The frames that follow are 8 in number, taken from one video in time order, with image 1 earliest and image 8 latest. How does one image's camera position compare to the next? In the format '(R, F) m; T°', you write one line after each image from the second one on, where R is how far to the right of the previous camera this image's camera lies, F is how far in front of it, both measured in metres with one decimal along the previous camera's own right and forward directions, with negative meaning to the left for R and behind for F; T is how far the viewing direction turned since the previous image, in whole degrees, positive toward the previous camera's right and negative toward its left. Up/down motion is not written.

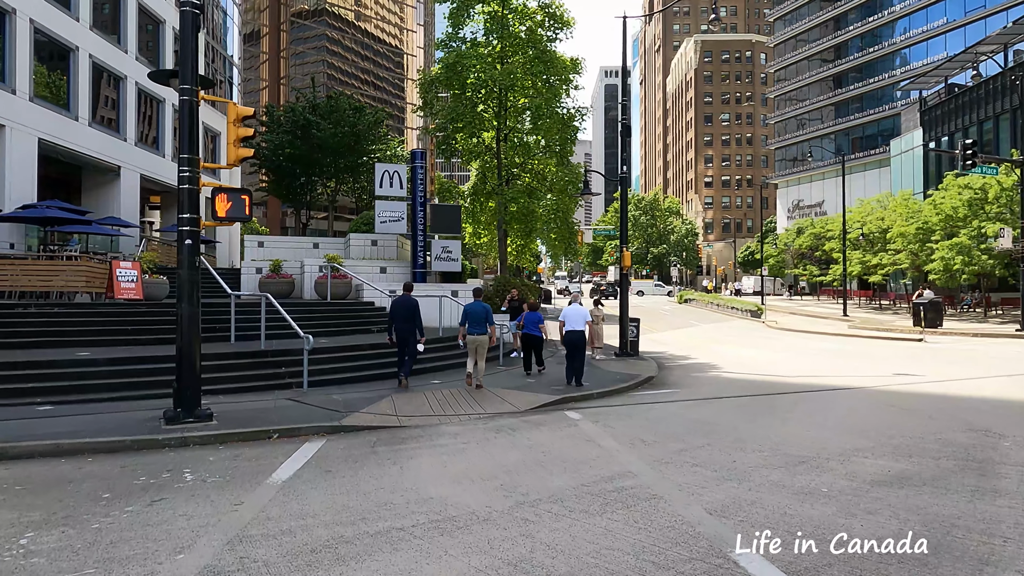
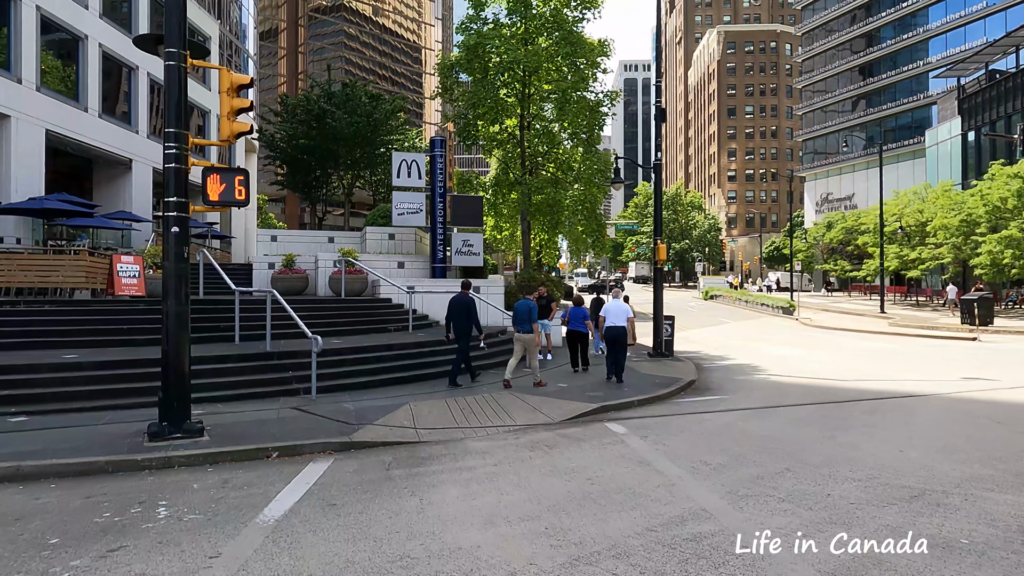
(-0.2, +1.0) m; -2°
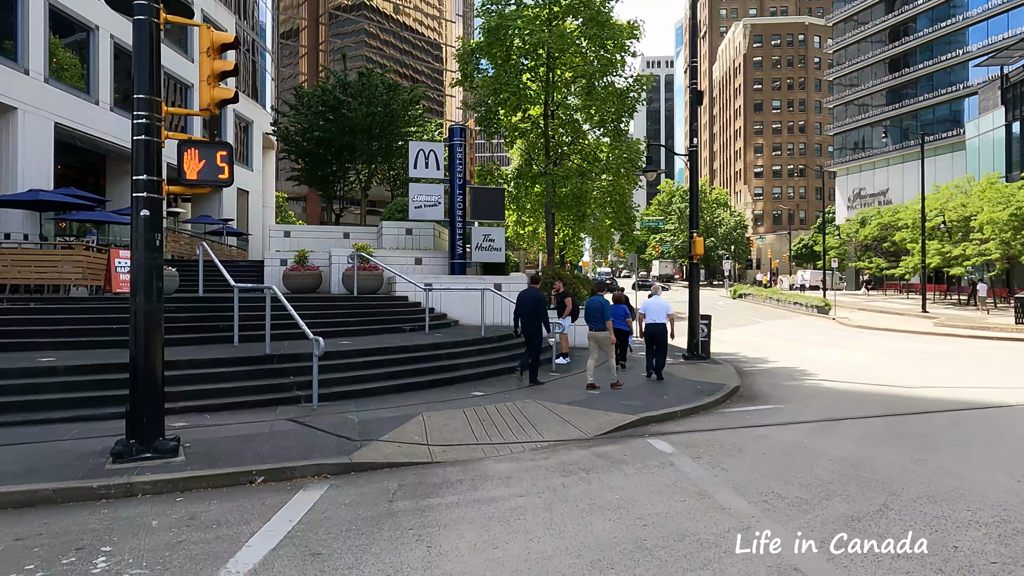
(-0.1, +1.0) m; -2°
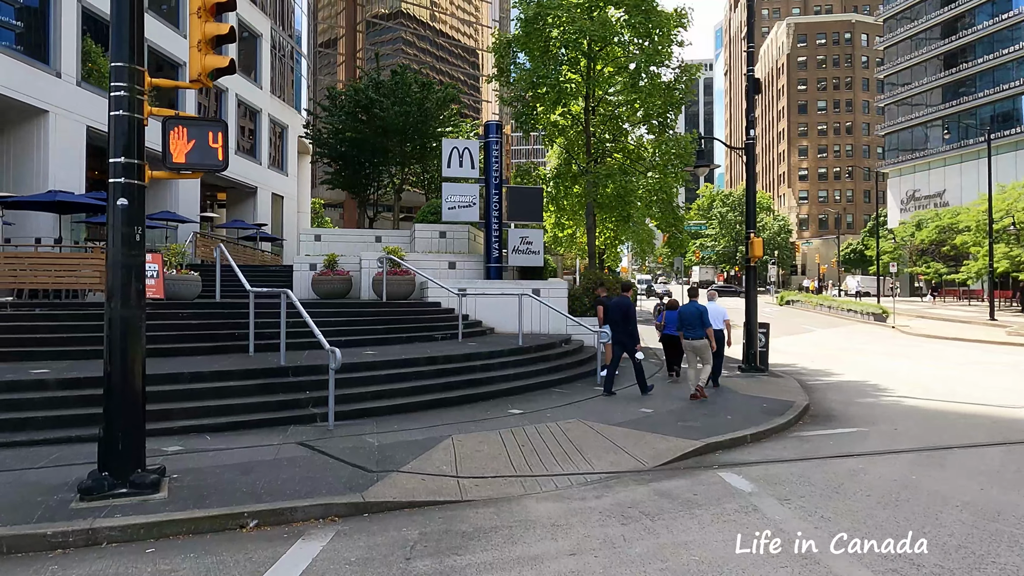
(-0.1, +1.0) m; -3°
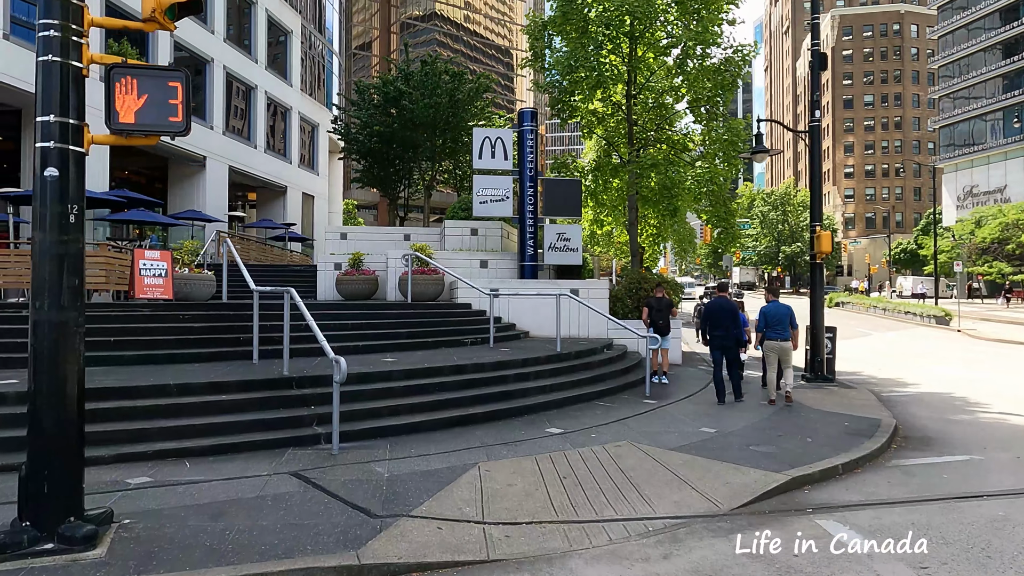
(0.0, +1.1) m; -3°
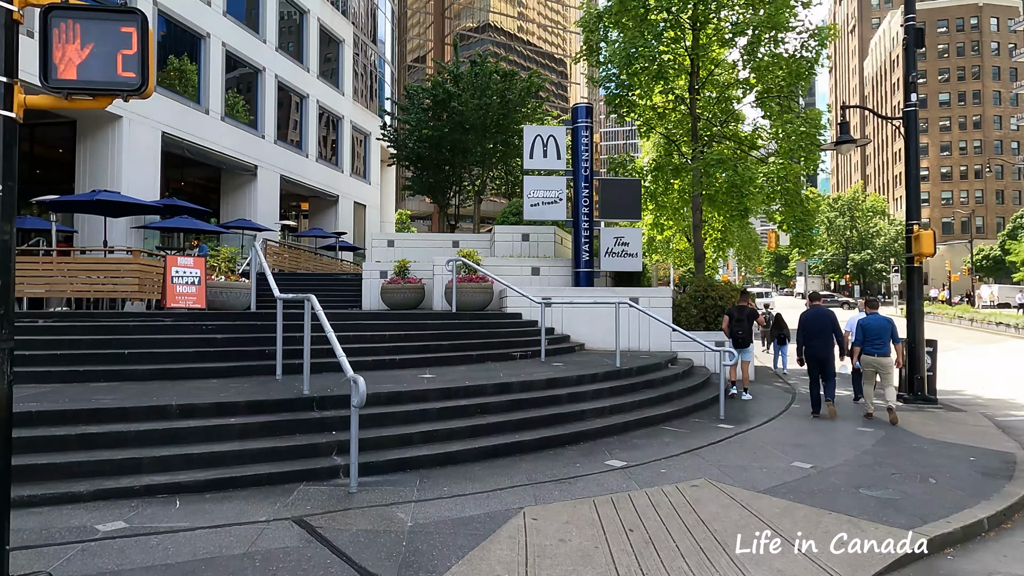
(0.0, +1.0) m; -5°
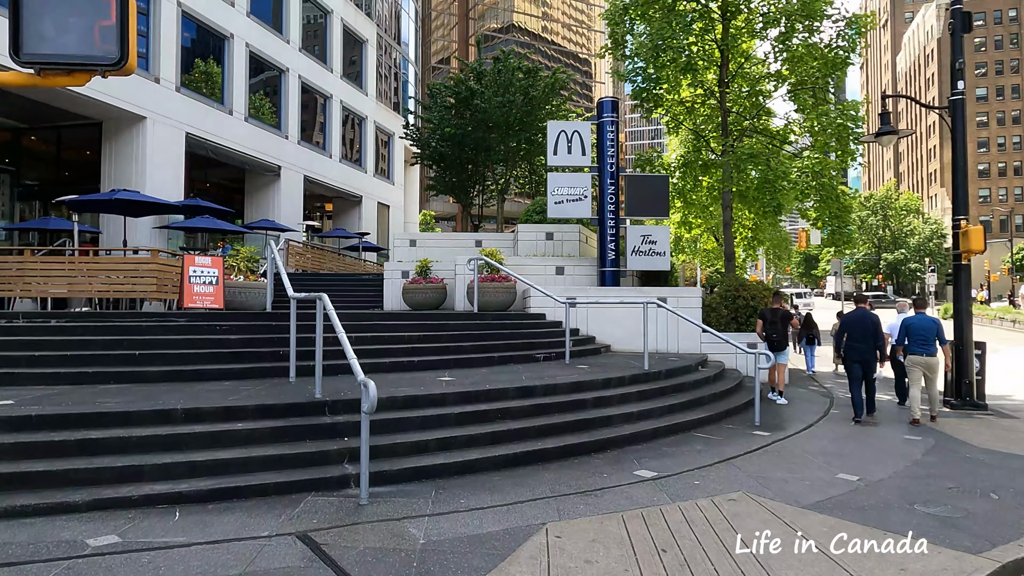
(0.0, +0.3) m; -2°
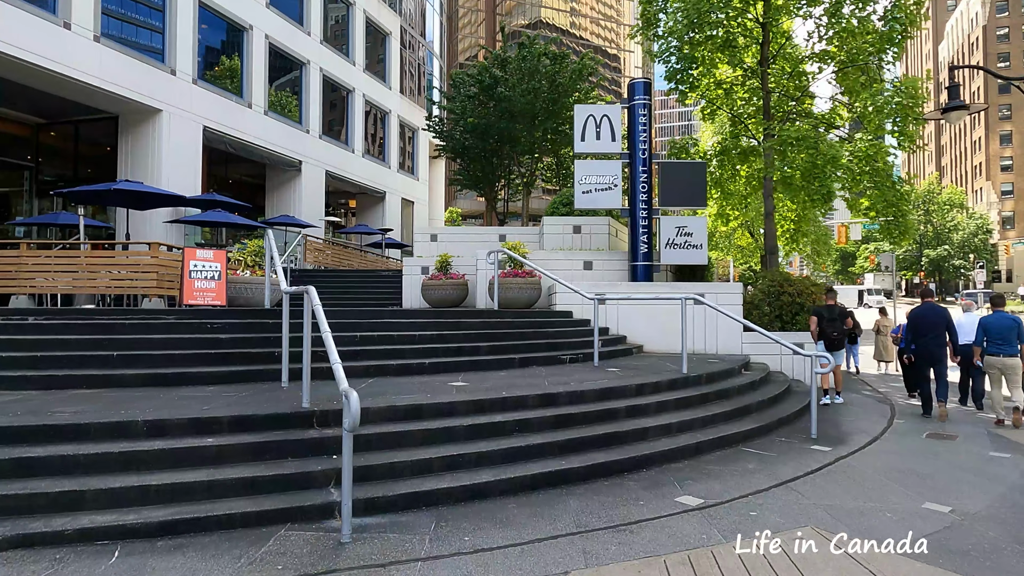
(+0.1, +0.8) m; -2°
